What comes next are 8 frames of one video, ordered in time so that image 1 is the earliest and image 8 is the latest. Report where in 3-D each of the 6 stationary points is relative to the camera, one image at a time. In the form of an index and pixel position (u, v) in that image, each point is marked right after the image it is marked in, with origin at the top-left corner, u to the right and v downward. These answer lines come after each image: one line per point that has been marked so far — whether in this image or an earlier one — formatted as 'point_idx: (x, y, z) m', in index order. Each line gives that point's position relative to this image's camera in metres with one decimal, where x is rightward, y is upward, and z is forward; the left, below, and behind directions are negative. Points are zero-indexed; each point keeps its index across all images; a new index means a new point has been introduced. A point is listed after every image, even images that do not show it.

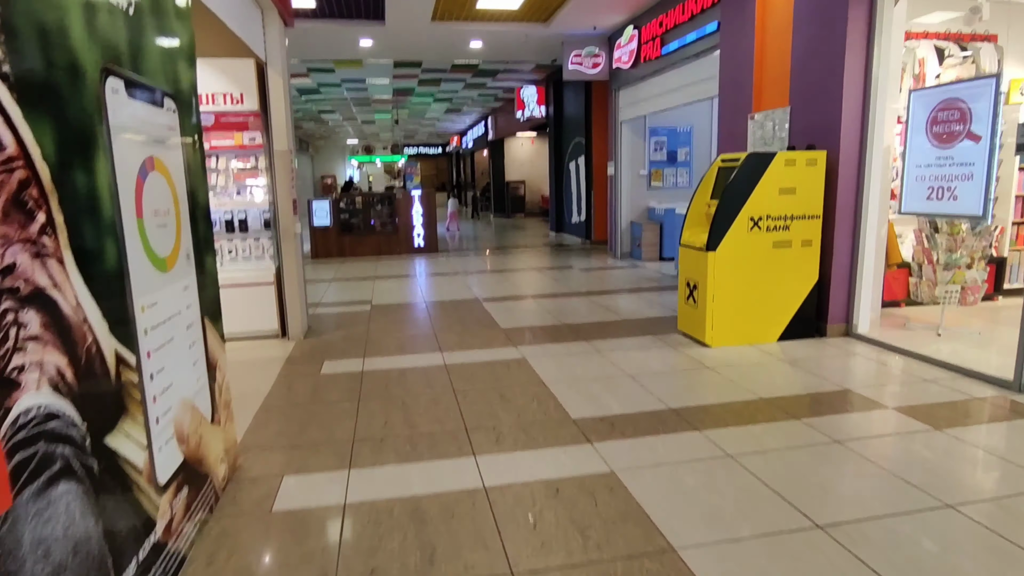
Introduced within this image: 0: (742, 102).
0: (+1.9, +1.6, +5.2) m
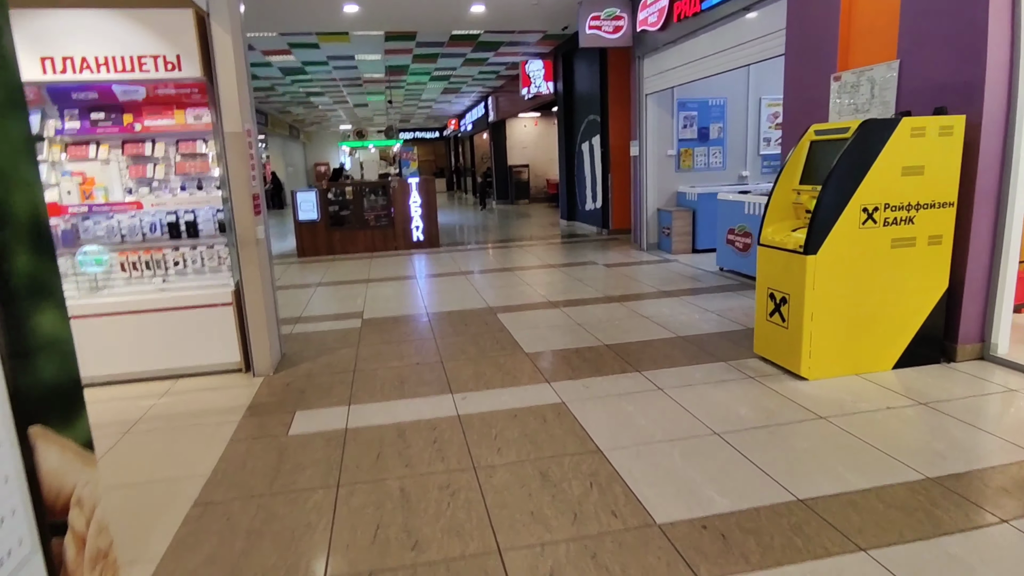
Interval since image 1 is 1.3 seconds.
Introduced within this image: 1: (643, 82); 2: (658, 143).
0: (+2.1, +1.5, +4.1) m
1: (+1.7, +2.5, +7.6) m
2: (+1.9, +1.8, +7.7) m
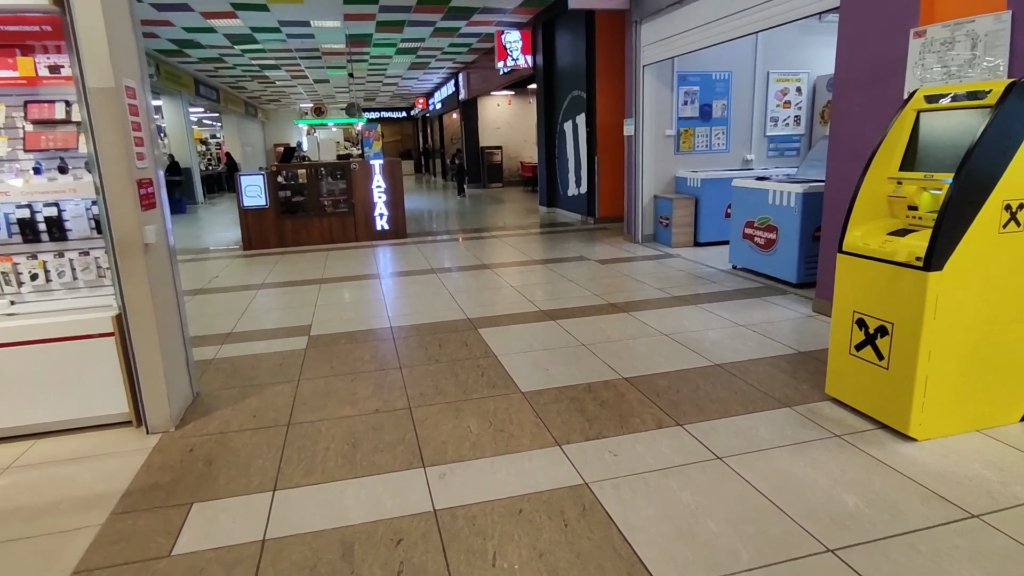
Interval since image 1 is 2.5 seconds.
0: (+2.0, +1.5, +3.2) m
1: (+1.4, +2.6, +6.6) m
2: (+1.6, +1.9, +6.8) m
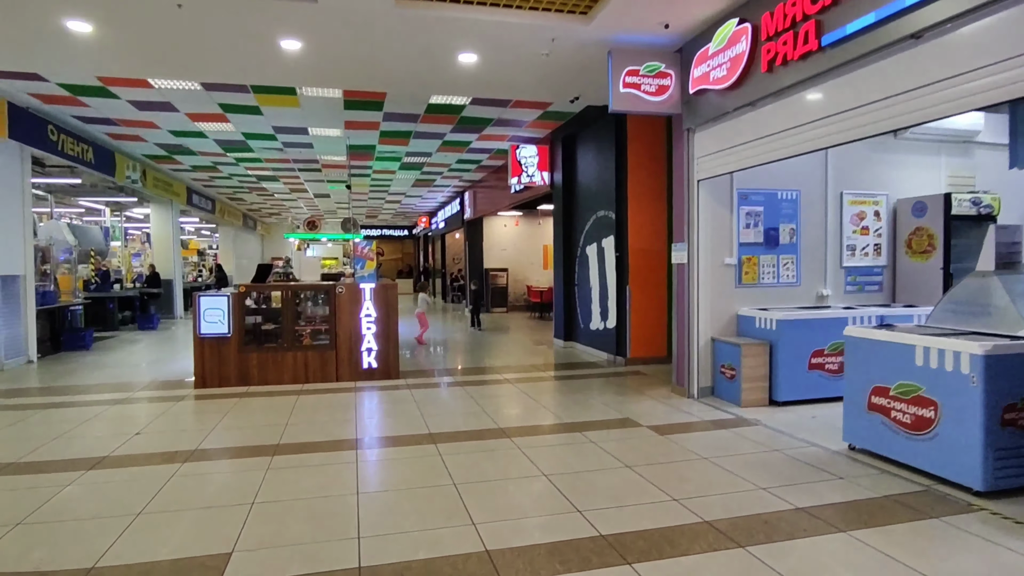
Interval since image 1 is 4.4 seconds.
0: (+2.3, +0.7, +1.9) m
1: (+1.7, +1.1, +5.5) m
2: (+1.8, +0.4, +5.6) m
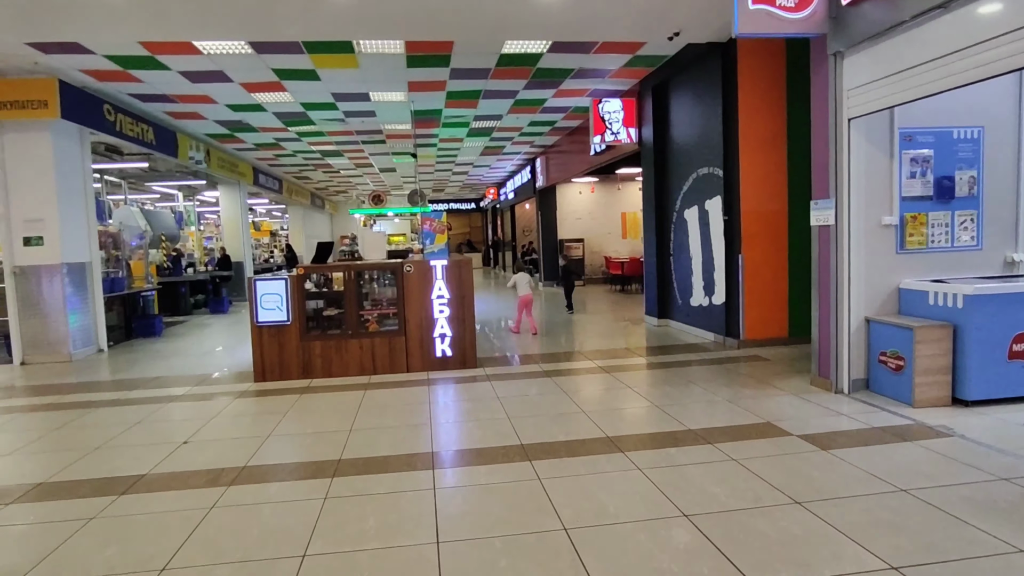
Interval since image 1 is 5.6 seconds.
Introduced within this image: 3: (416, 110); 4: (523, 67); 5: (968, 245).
0: (+2.6, +0.7, +0.7) m
1: (+2.4, +1.3, +4.3) m
2: (+2.6, +0.6, +4.4) m
3: (-1.5, +2.7, +9.3) m
4: (+0.1, +2.7, +7.4) m
5: (+3.4, +0.3, +4.6) m
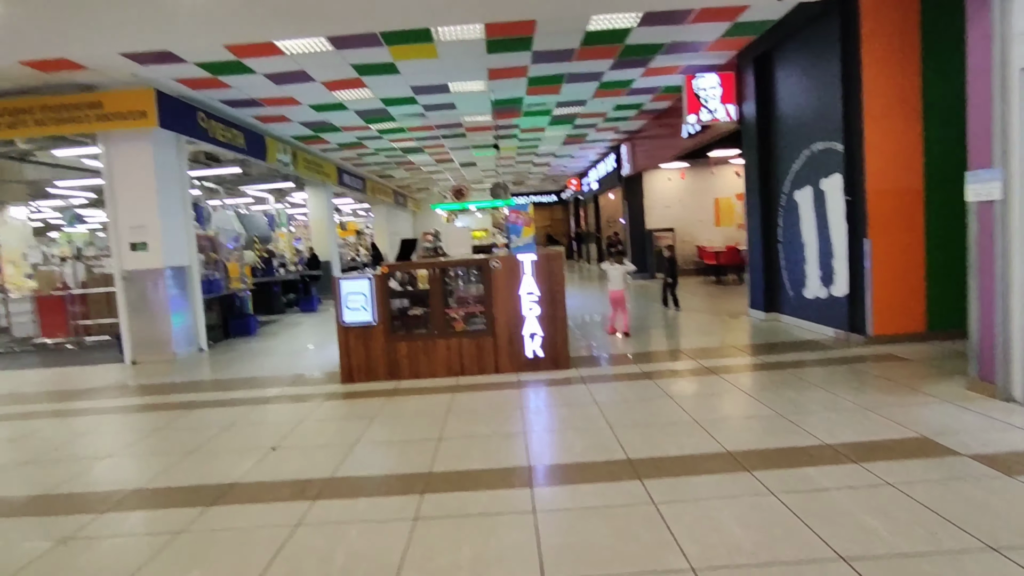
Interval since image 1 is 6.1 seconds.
0: (+2.7, +0.8, 0.0) m
1: (+2.9, +1.4, +3.6) m
2: (+3.2, +0.7, +3.6) m
3: (-0.2, +2.8, +9.0) m
4: (+1.1, +2.7, +6.9) m
5: (+4.0, +0.4, +3.7) m
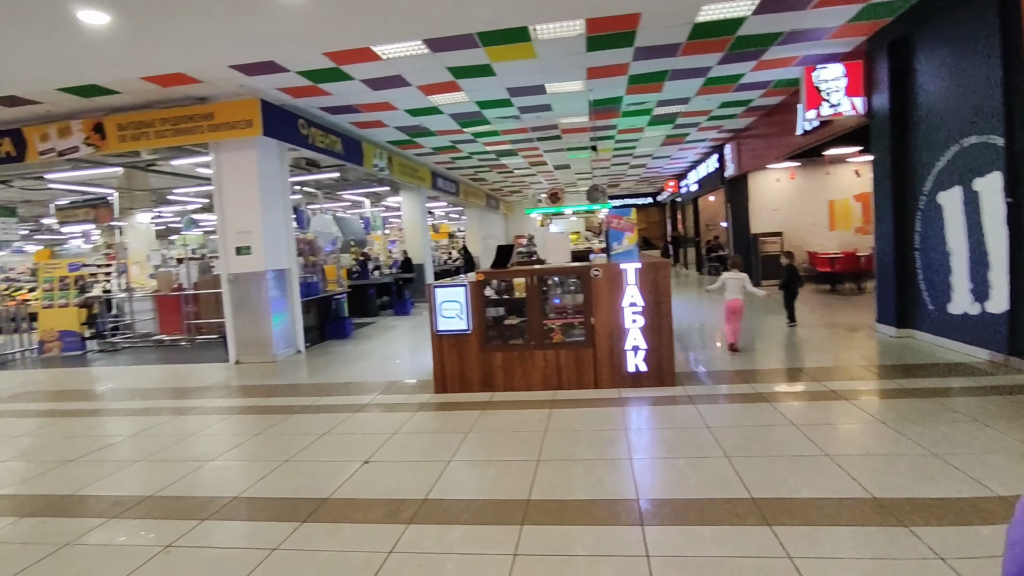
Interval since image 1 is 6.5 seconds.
0: (+2.8, +0.7, -0.7) m
1: (+3.5, +1.3, +2.9) m
2: (+3.7, +0.6, +2.9) m
3: (+1.1, +2.7, +8.7) m
4: (+2.2, +2.6, +6.4) m
5: (+4.6, +0.3, +2.8) m
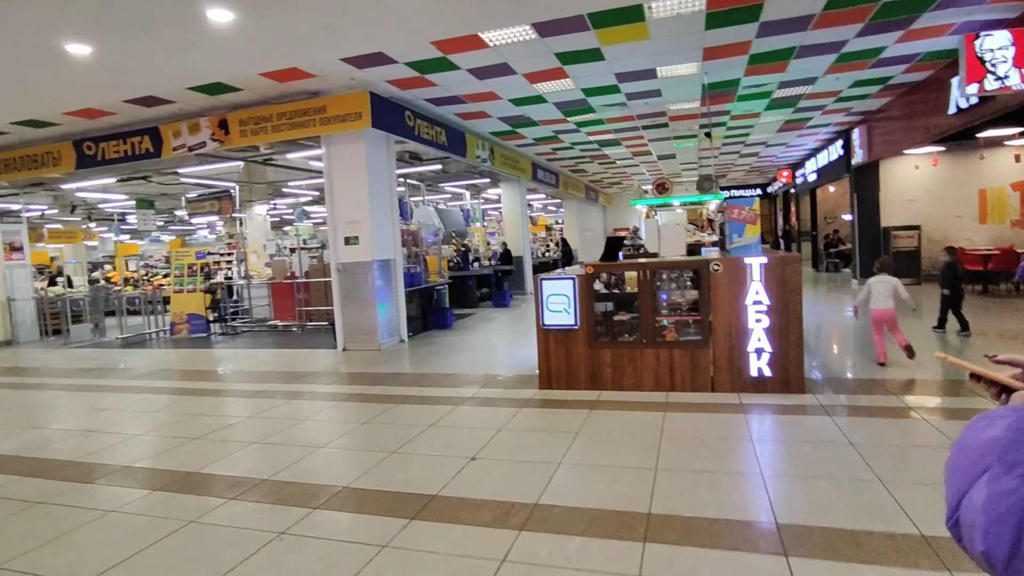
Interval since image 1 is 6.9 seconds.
0: (+2.8, +0.6, -1.3) m
1: (+4.0, +1.3, +2.0) m
2: (+4.2, +0.5, +2.0) m
3: (+2.6, +2.7, +8.1) m
4: (+3.3, +2.6, +5.7) m
5: (+5.1, +0.2, +1.9) m
